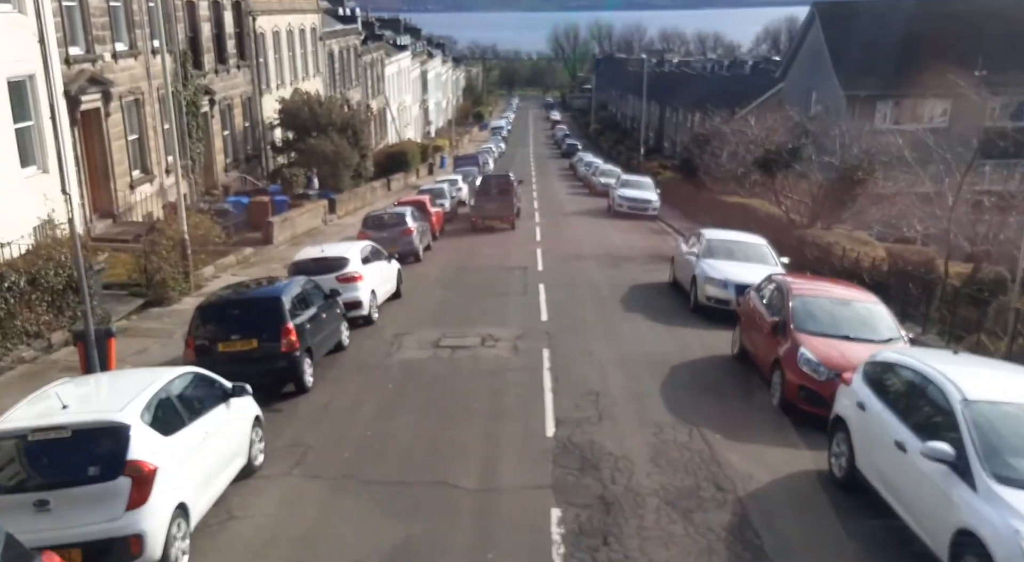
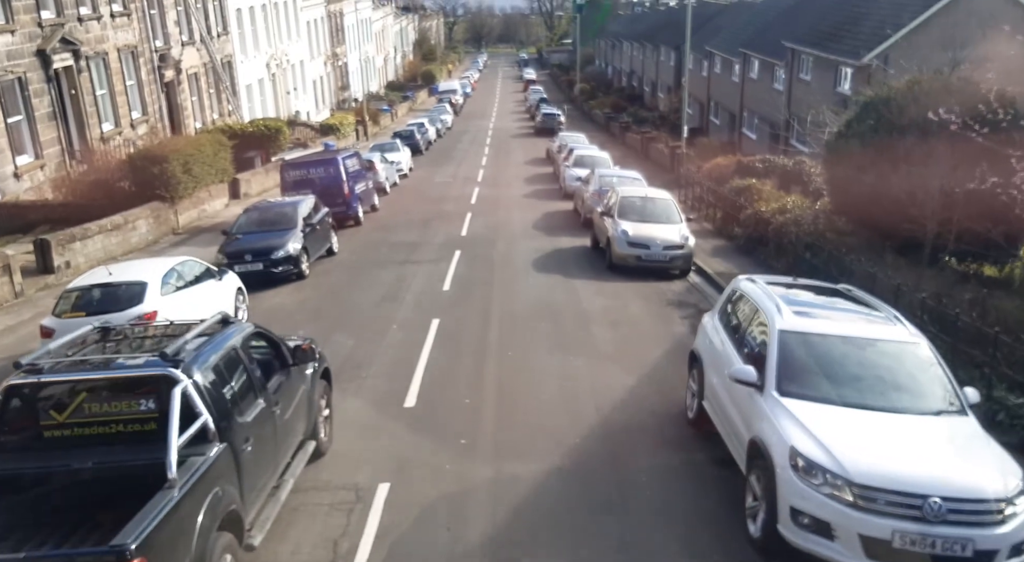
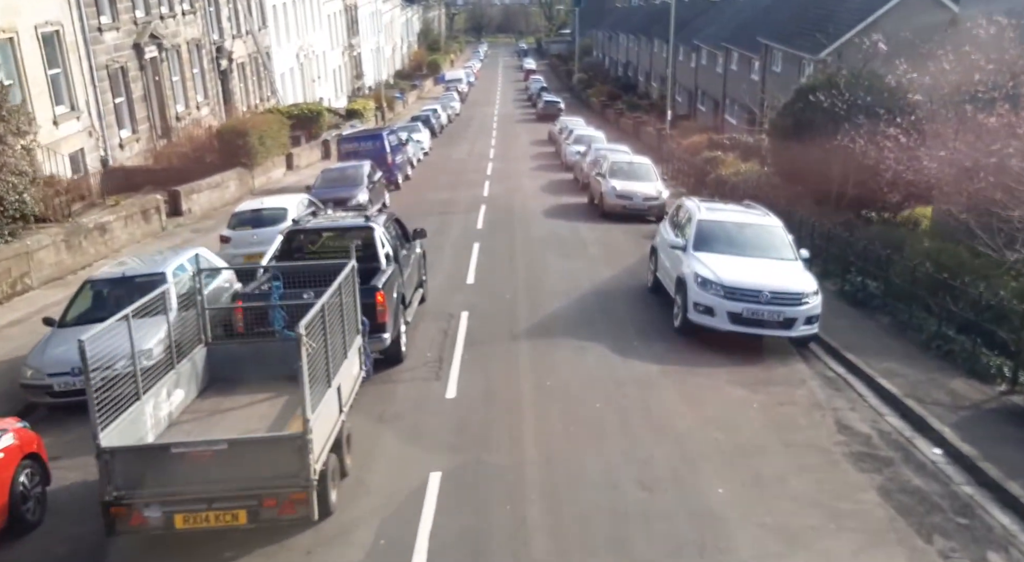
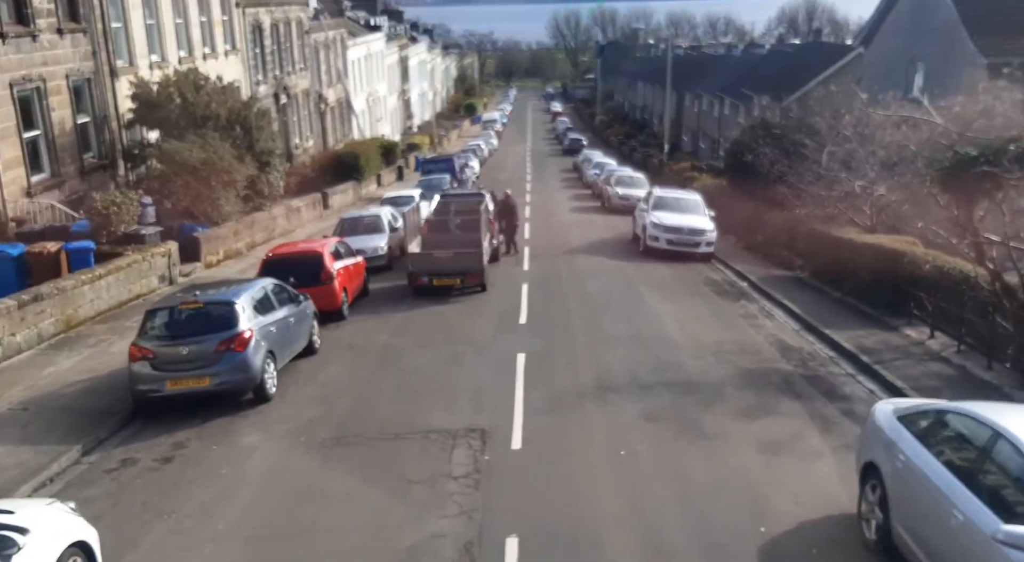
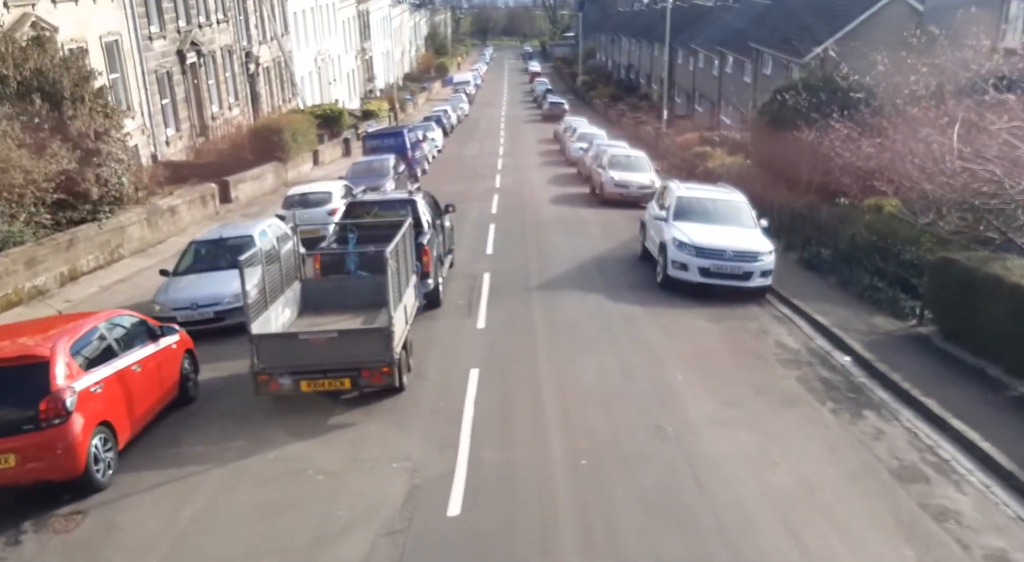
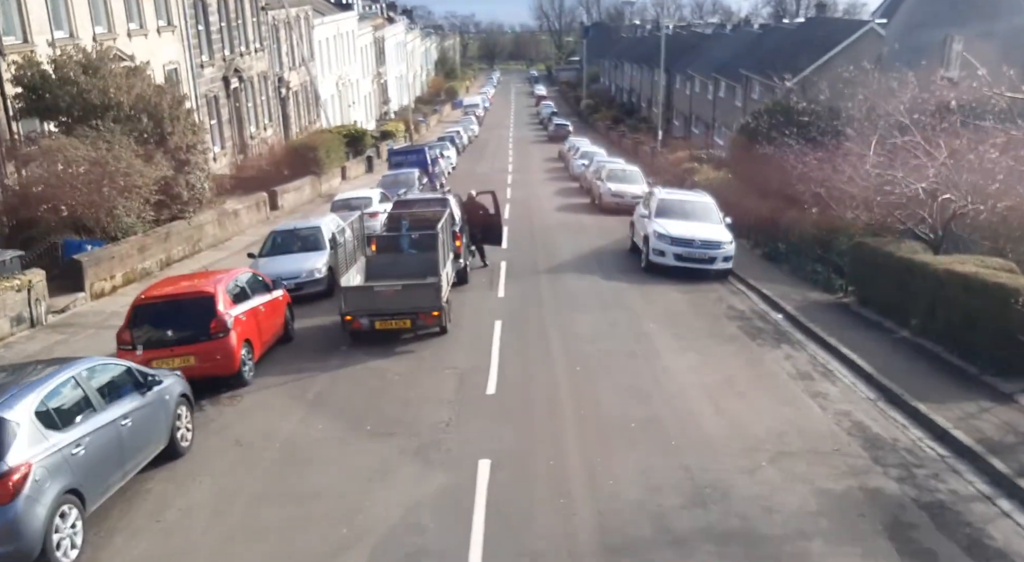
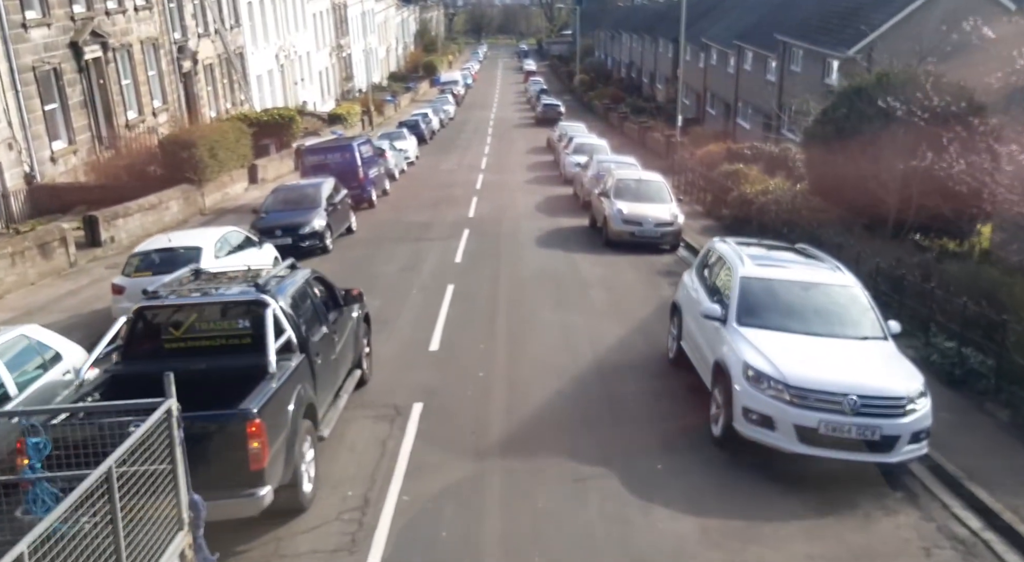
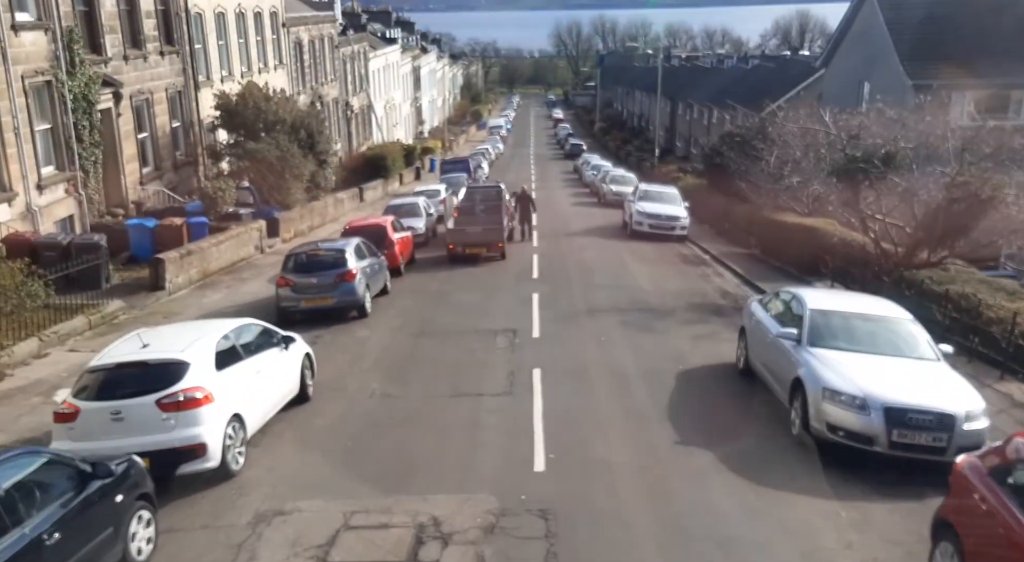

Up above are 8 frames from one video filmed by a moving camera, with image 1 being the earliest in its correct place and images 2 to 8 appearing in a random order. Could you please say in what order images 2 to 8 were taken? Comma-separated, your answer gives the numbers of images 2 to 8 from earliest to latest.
8, 4, 6, 5, 3, 7, 2
